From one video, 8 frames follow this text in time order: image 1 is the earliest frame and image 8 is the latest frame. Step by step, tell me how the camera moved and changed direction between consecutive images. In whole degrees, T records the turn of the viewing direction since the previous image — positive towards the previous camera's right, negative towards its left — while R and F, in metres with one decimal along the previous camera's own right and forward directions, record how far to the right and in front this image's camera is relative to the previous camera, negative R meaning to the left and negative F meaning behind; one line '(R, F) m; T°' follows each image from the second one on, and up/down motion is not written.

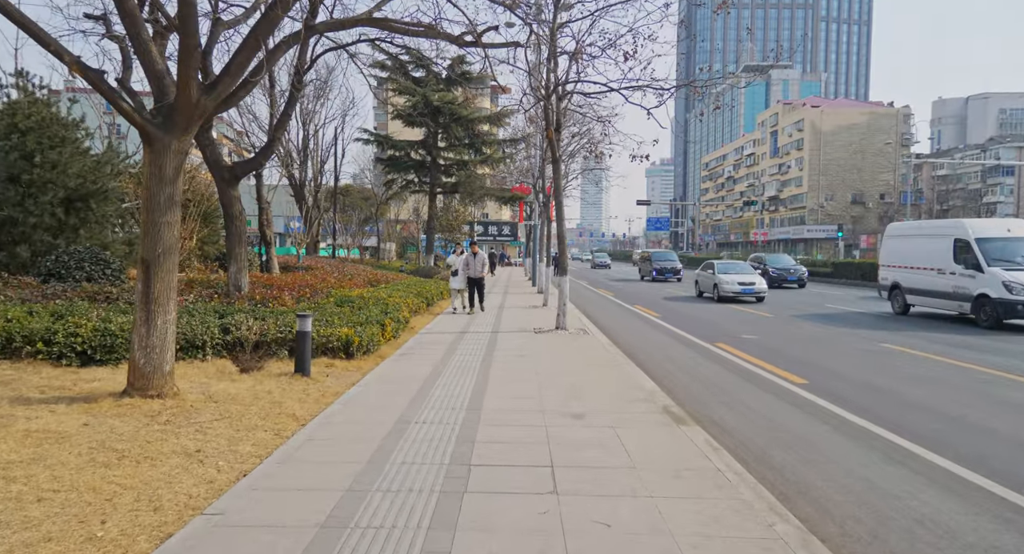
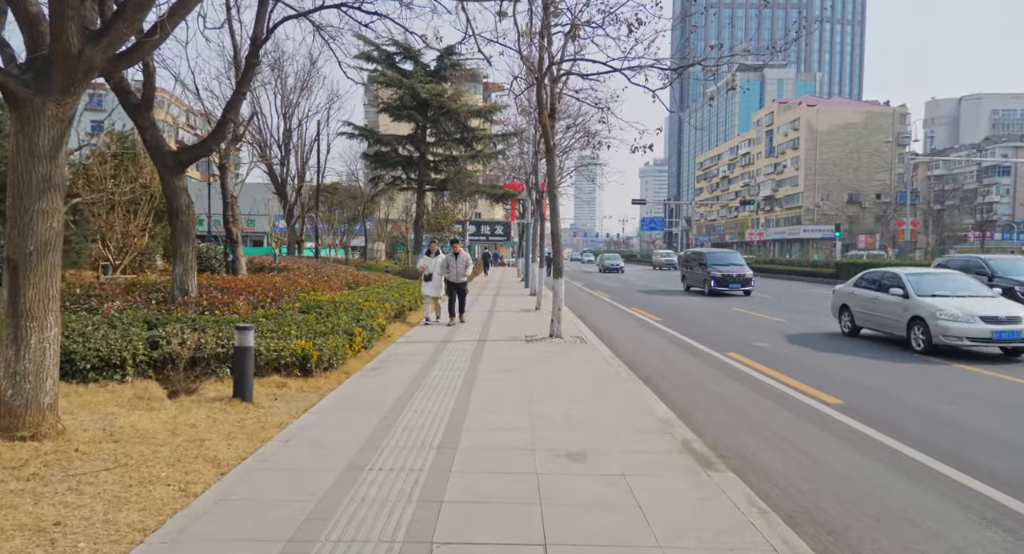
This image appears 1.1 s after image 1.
(+0.1, +1.3) m; +1°
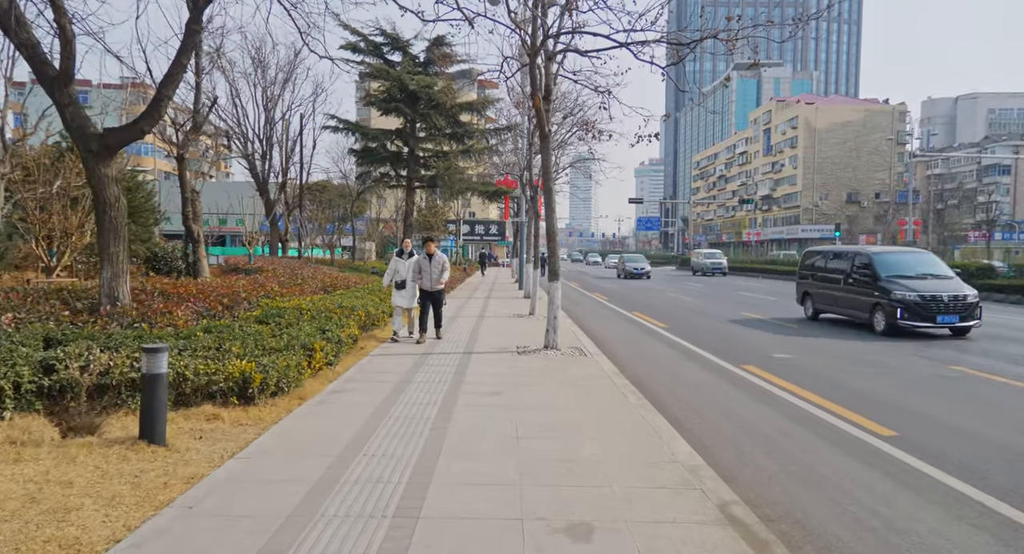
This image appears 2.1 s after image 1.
(+0.1, +1.3) m; 0°
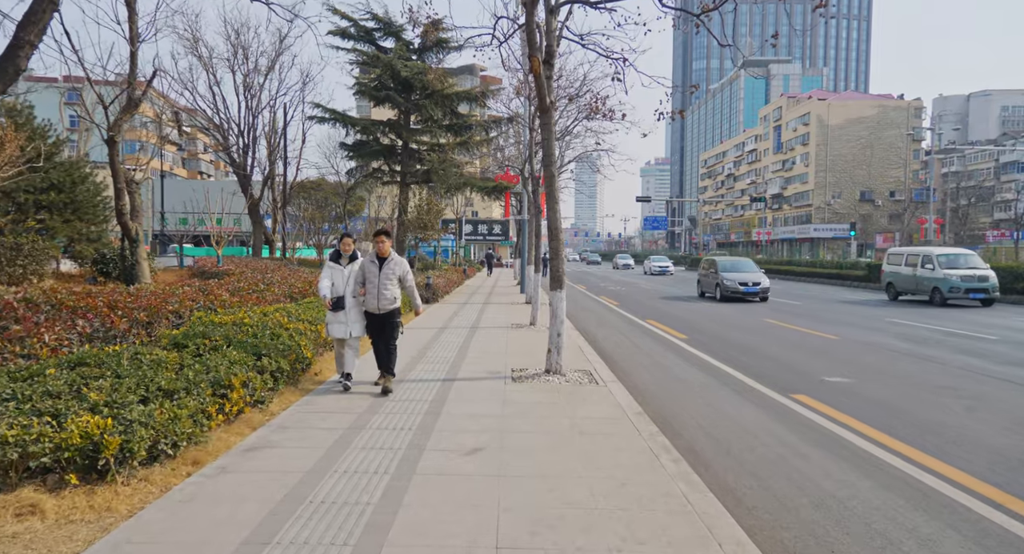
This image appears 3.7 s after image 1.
(+0.2, +2.0) m; 0°
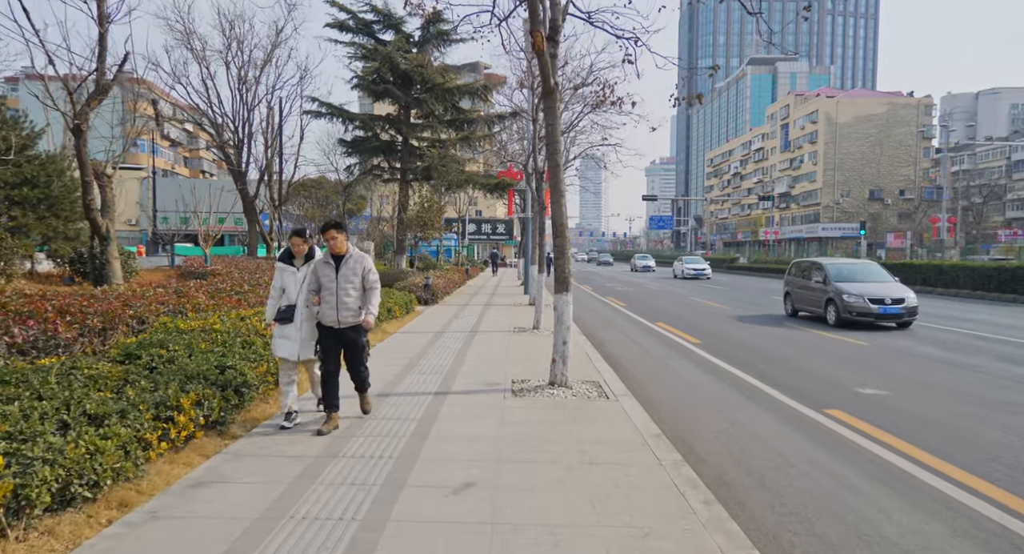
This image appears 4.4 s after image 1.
(+0.1, +0.9) m; 0°
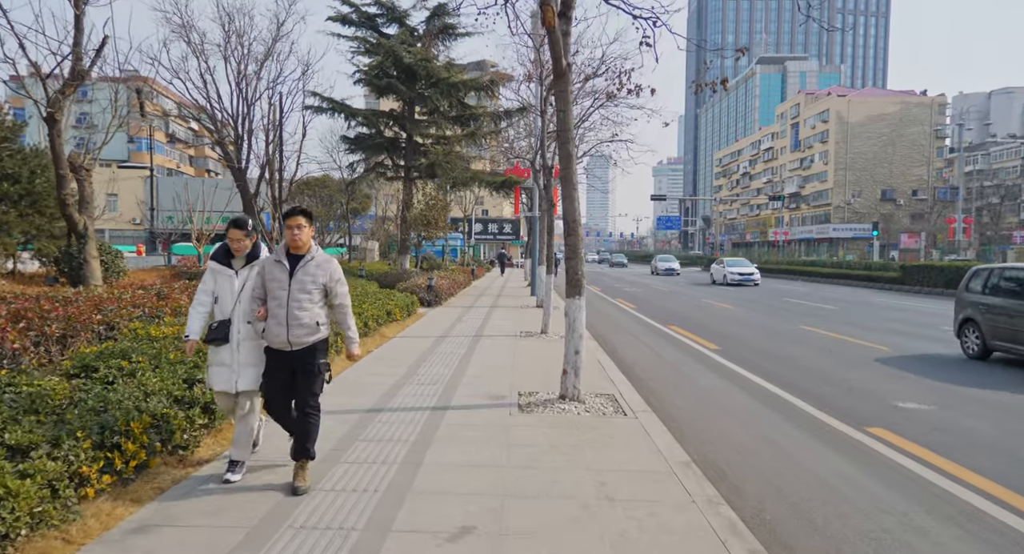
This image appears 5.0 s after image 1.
(0.0, +0.7) m; -1°
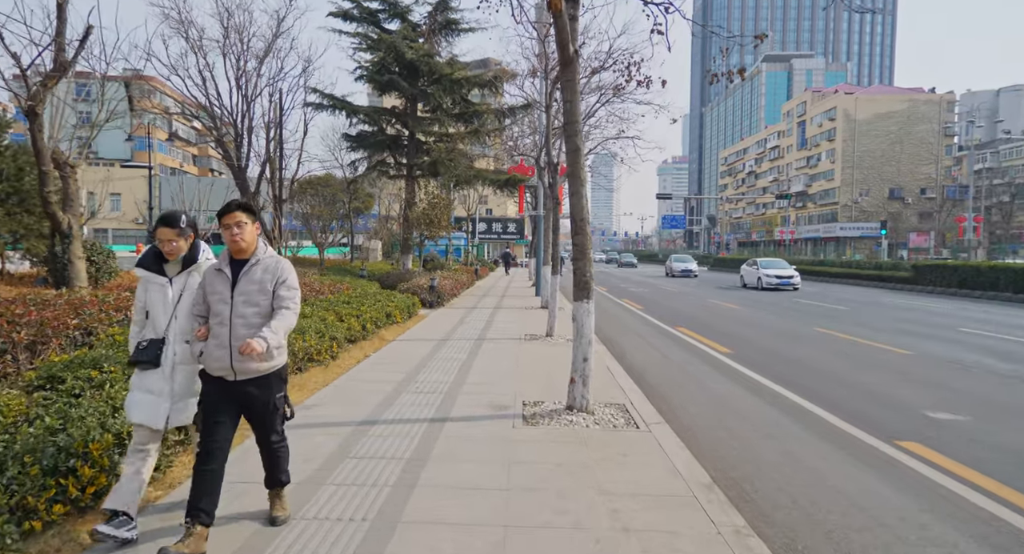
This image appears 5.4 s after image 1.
(0.0, +0.5) m; 0°
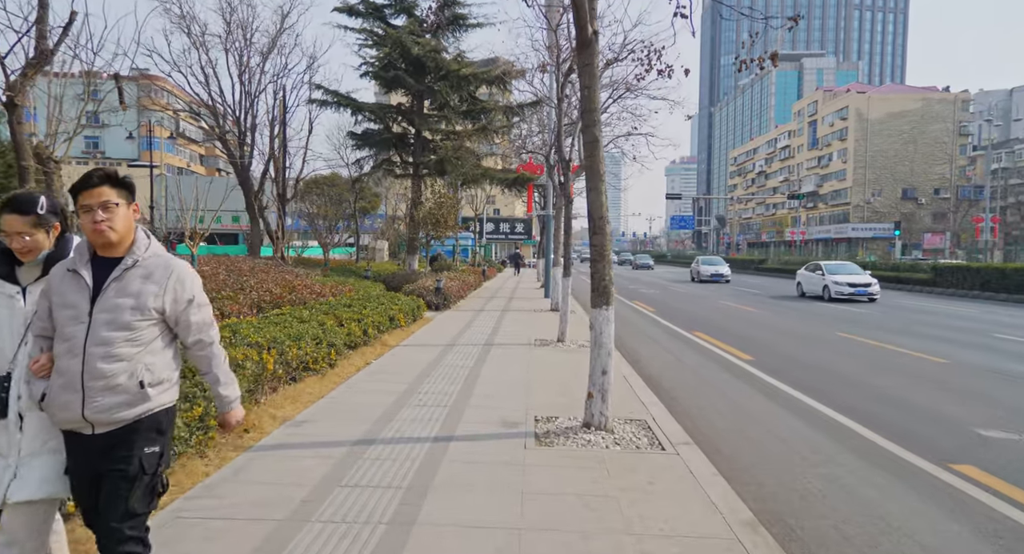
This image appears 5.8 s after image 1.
(0.0, +0.6) m; -1°
